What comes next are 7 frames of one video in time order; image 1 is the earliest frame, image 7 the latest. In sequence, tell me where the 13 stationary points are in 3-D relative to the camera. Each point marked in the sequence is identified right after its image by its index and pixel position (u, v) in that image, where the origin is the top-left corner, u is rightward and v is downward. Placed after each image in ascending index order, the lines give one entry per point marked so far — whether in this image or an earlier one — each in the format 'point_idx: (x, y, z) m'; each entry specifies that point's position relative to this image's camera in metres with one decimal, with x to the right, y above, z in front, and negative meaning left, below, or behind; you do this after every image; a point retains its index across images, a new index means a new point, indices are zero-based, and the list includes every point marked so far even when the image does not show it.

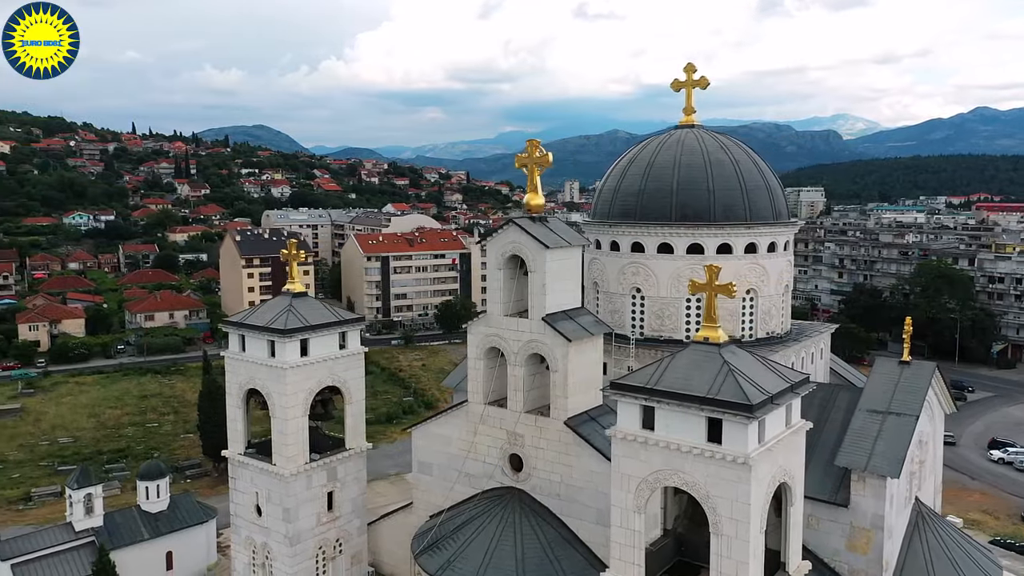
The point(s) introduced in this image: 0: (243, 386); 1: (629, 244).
0: (-4.0, -1.5, +11.5) m
1: (+2.0, +0.8, +13.6) m
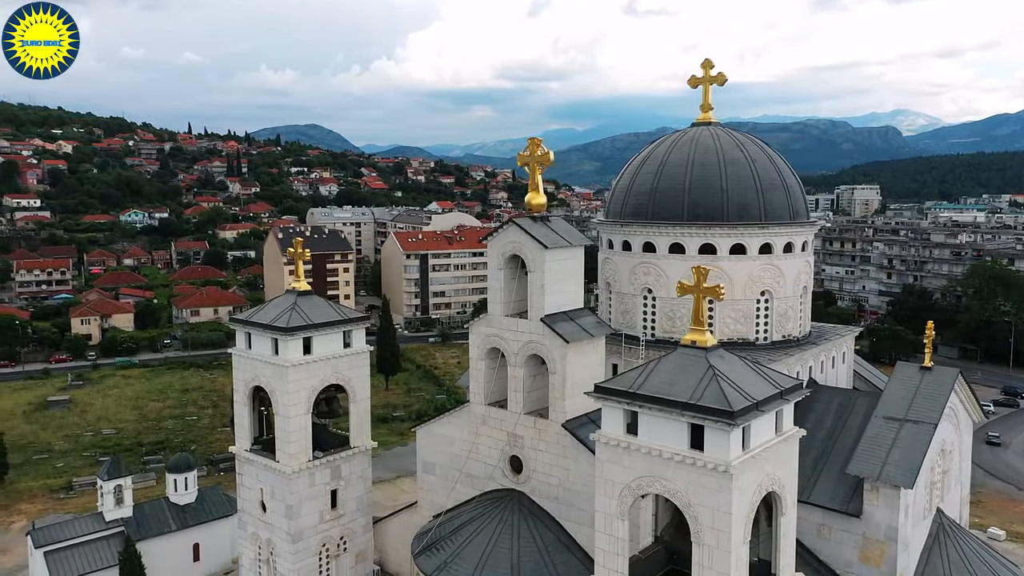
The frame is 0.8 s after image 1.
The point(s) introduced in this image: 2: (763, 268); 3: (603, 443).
0: (-3.9, -1.4, +11.7) m
1: (+2.2, +0.8, +13.3) m
2: (+4.1, +0.3, +12.9) m
3: (+0.9, -1.5, +7.7) m
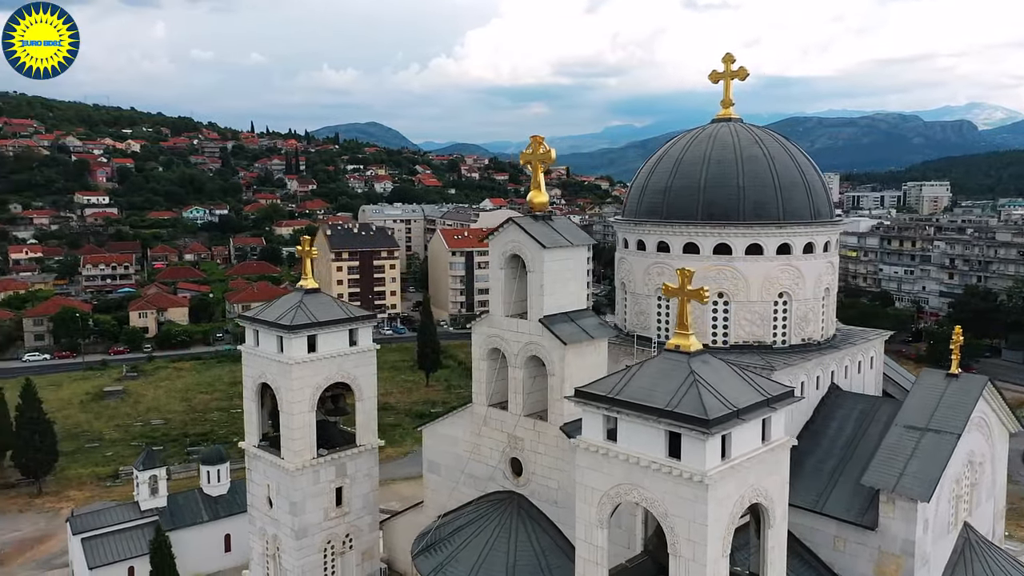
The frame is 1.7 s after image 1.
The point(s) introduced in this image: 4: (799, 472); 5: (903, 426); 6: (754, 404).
0: (-3.9, -1.4, +11.8) m
1: (+2.4, +0.7, +13.0) m
2: (+4.3, +0.3, +12.5) m
3: (+0.7, -1.6, +7.5) m
4: (+4.3, -2.8, +11.8) m
5: (+5.6, -2.0, +11.2) m
6: (+2.2, -1.1, +7.1) m
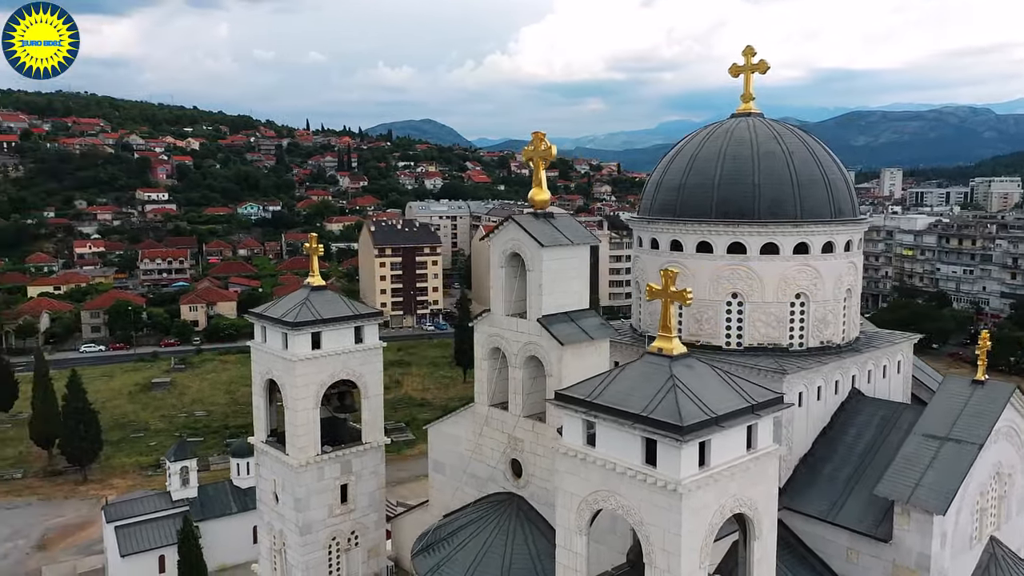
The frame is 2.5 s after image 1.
0: (-3.8, -1.3, +11.9) m
1: (+2.5, +0.7, +12.7) m
2: (+4.4, +0.3, +12.0) m
3: (+0.5, -1.6, +7.3) m
4: (+4.4, -2.8, +11.4) m
5: (+5.6, -2.0, +10.7) m
6: (+1.9, -1.1, +6.8) m
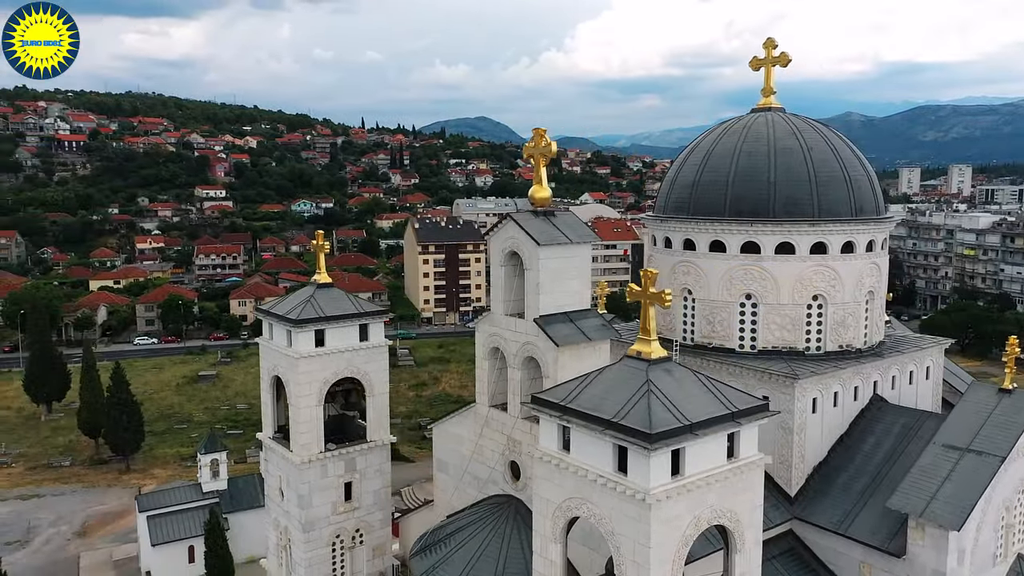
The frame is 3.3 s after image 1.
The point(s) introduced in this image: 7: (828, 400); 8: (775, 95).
0: (-3.7, -1.3, +12.0) m
1: (+2.7, +0.7, +12.4) m
2: (+4.5, +0.3, +11.6) m
3: (+0.2, -1.6, +7.1) m
4: (+4.4, -2.8, +11.0) m
5: (+5.6, -2.0, +10.2) m
6: (+1.7, -1.1, +6.5) m
7: (+4.6, -1.6, +11.3) m
8: (+4.4, +3.2, +13.2) m
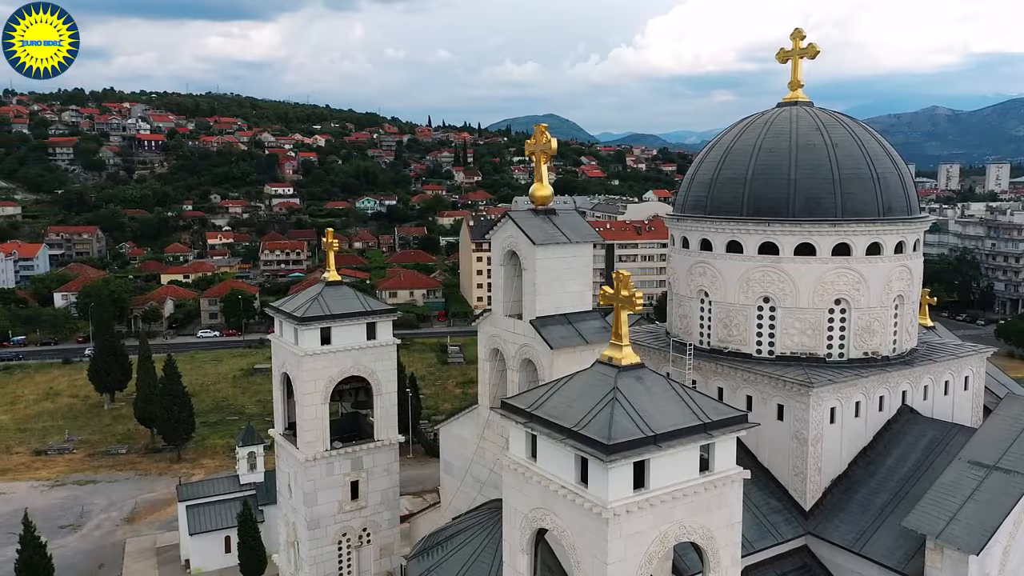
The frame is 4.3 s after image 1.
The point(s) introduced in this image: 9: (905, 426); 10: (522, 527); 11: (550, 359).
0: (-3.6, -1.2, +12.0) m
1: (+2.8, +0.7, +11.9) m
2: (+4.6, +0.2, +11.0) m
3: (0.0, -1.6, +6.9) m
4: (+4.4, -2.9, +10.4) m
5: (+5.6, -2.1, +9.5) m
6: (+1.4, -1.1, +6.1) m
7: (+4.6, -1.7, +10.7) m
8: (+4.7, +3.2, +12.5) m
9: (+5.6, -1.9, +11.1) m
10: (+0.1, -2.1, +6.8) m
11: (+0.5, -0.8, +9.4) m
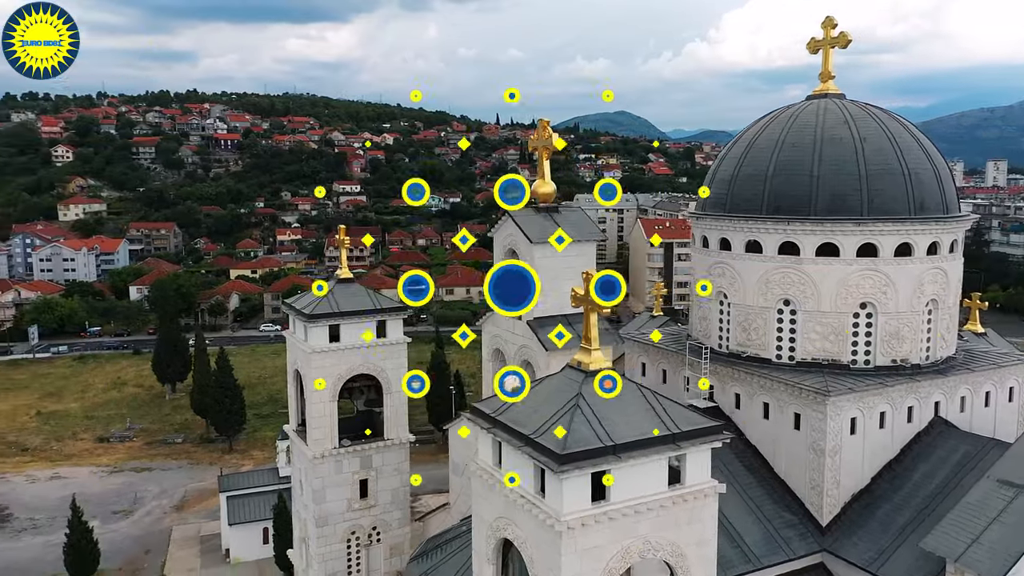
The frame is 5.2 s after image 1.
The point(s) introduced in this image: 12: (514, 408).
0: (-3.4, -1.2, +12.1) m
1: (+3.0, +0.7, +11.4) m
2: (+4.6, +0.2, +10.3) m
3: (-0.3, -1.6, +6.7) m
4: (+4.4, -2.9, +9.8) m
5: (+5.5, -2.2, +8.8) m
6: (+1.0, -1.1, +5.8) m
7: (+4.6, -1.7, +10.1) m
8: (+4.9, +3.2, +11.9) m
9: (+5.6, -2.0, +10.4) m
10: (-0.2, -2.1, +6.5) m
11: (+0.4, -0.8, +9.1) m
12: (0.0, -1.0, +6.3) m
